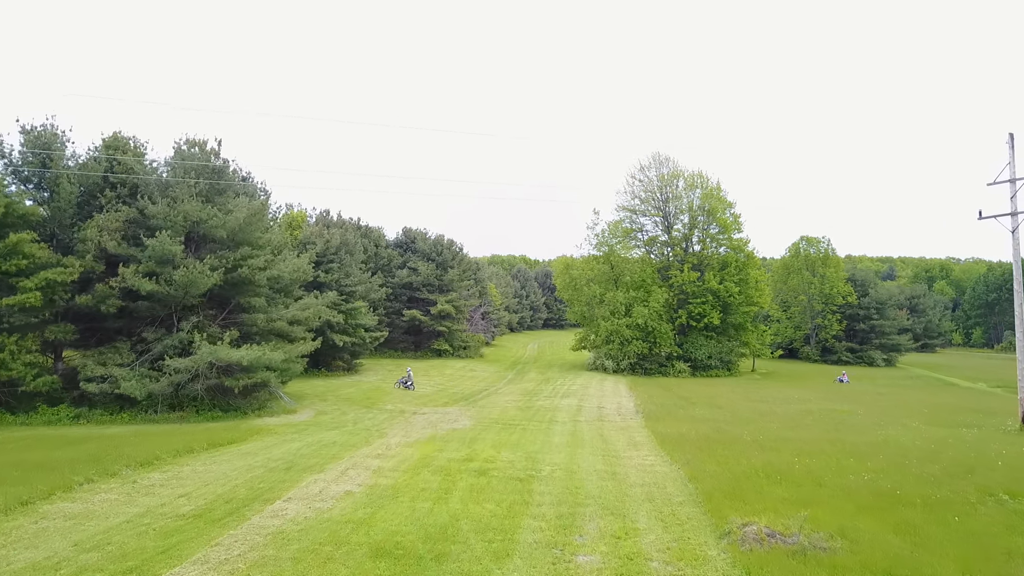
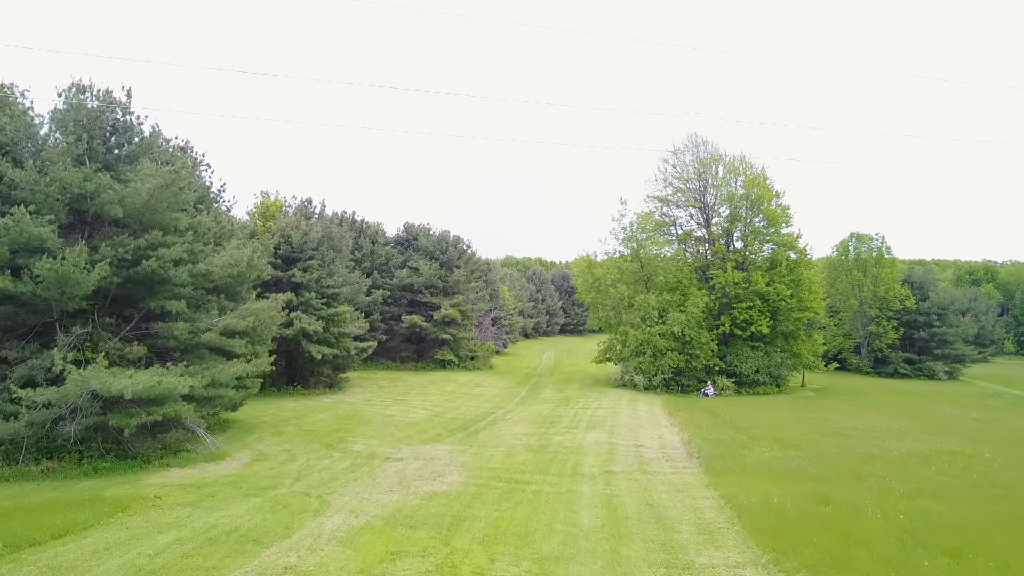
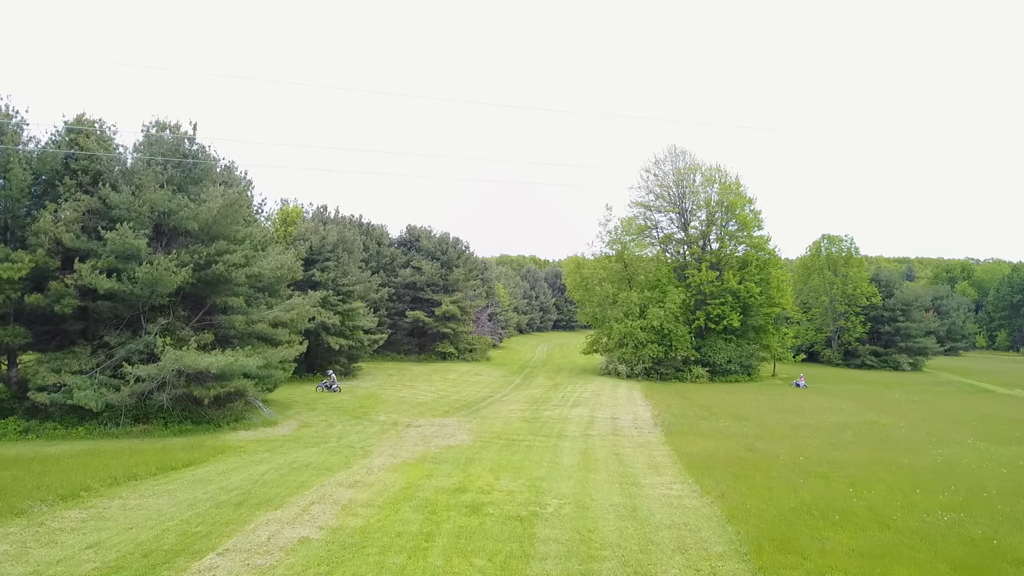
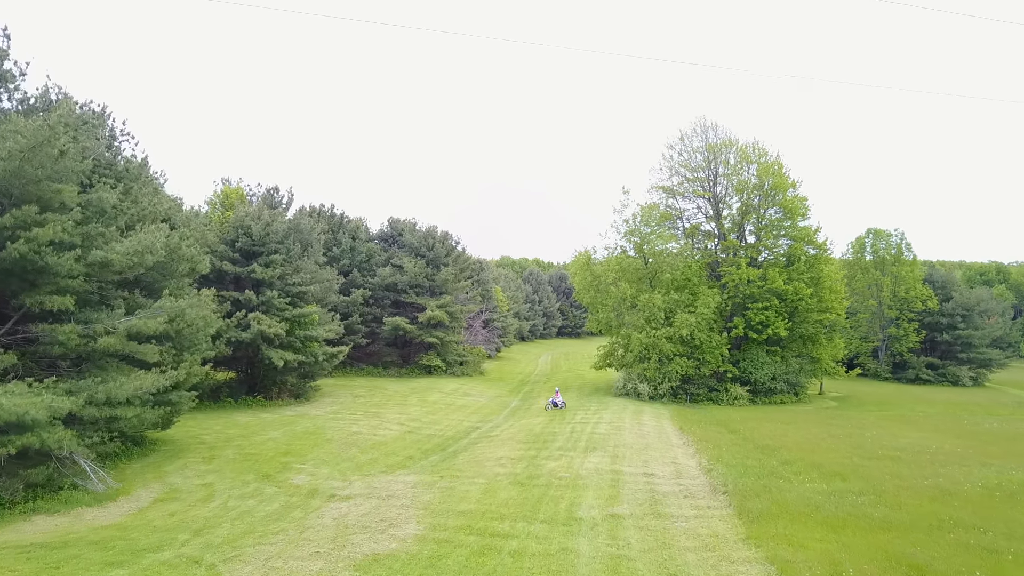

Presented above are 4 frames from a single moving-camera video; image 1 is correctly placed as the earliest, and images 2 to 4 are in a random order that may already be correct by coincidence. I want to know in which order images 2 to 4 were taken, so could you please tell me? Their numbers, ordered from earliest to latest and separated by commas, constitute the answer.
3, 2, 4
